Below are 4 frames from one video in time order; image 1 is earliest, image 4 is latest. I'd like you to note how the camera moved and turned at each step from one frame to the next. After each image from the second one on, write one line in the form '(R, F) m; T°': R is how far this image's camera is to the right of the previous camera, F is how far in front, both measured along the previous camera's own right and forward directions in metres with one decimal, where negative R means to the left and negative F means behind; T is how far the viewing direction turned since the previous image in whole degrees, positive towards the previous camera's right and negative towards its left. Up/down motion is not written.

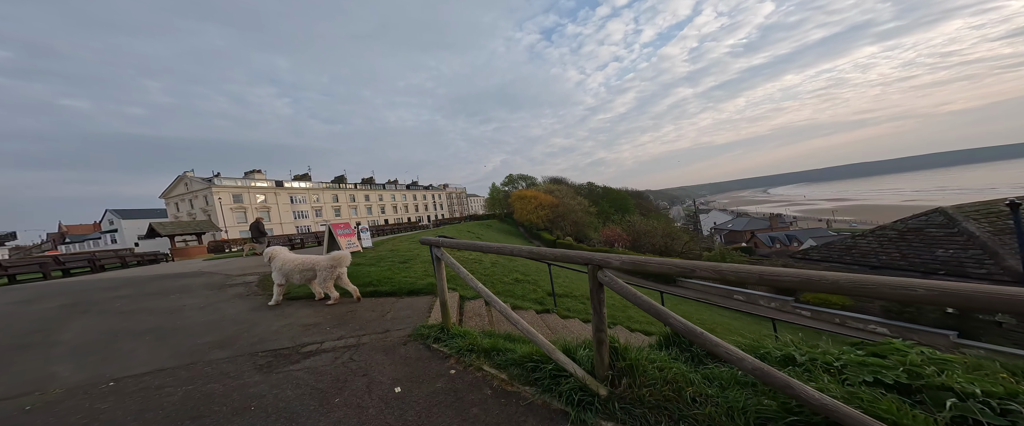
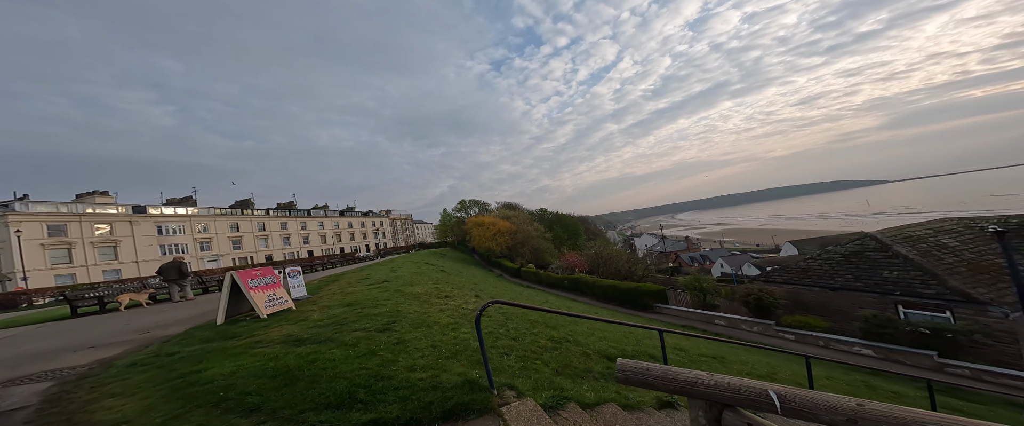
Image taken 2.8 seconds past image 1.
(-2.1, +2.7) m; +12°
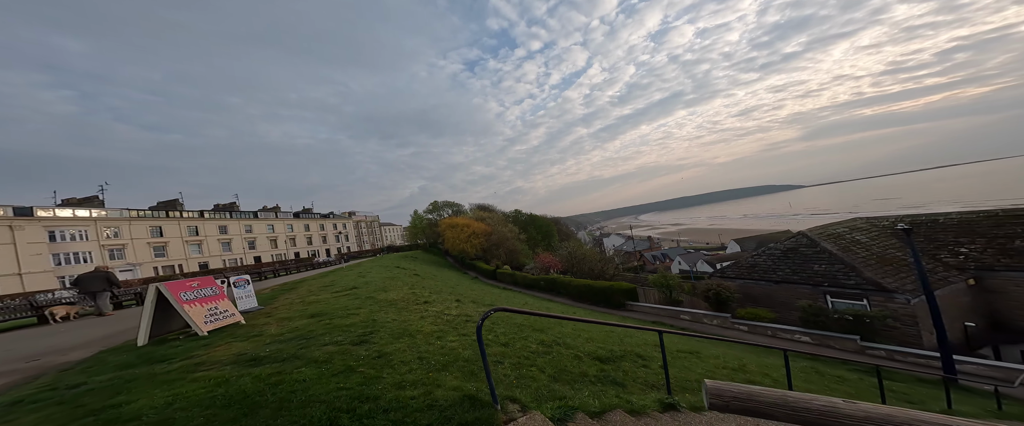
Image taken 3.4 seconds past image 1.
(-0.3, +0.3) m; +6°
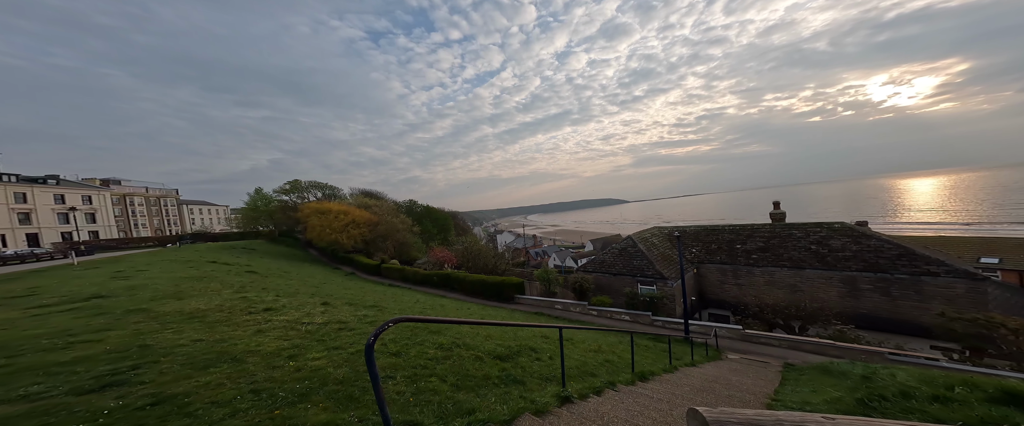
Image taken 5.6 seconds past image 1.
(-0.2, +0.4) m; +21°
